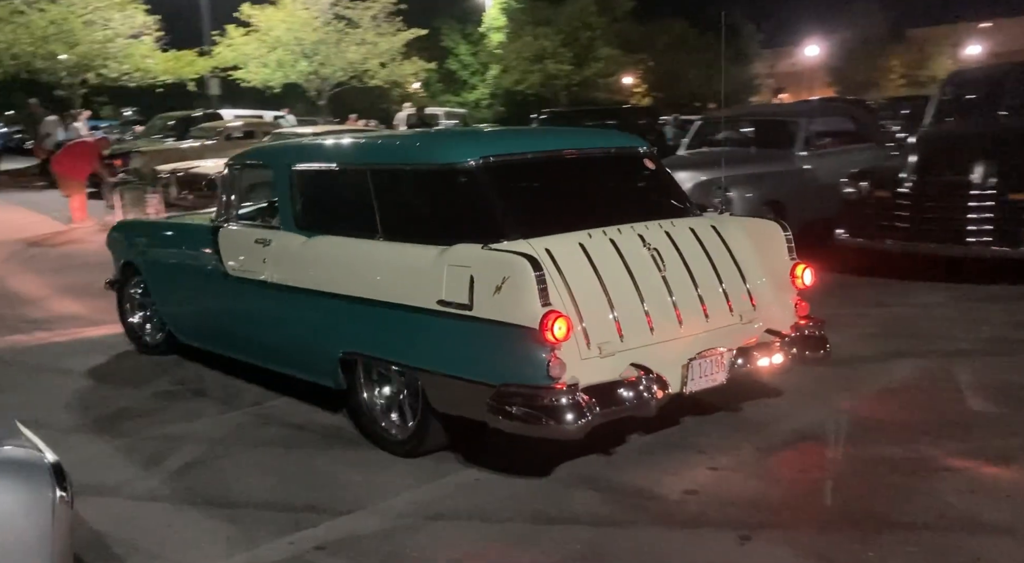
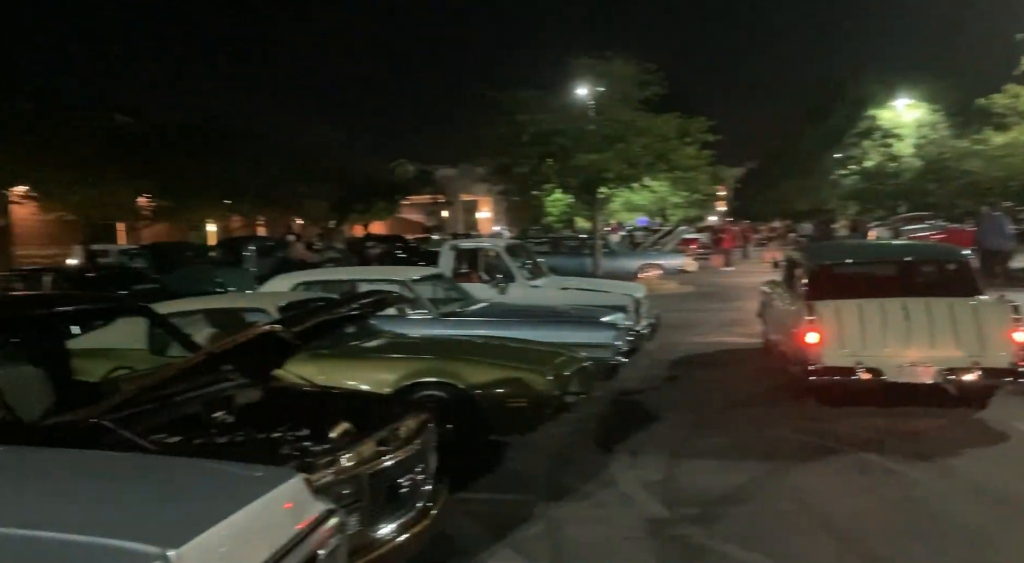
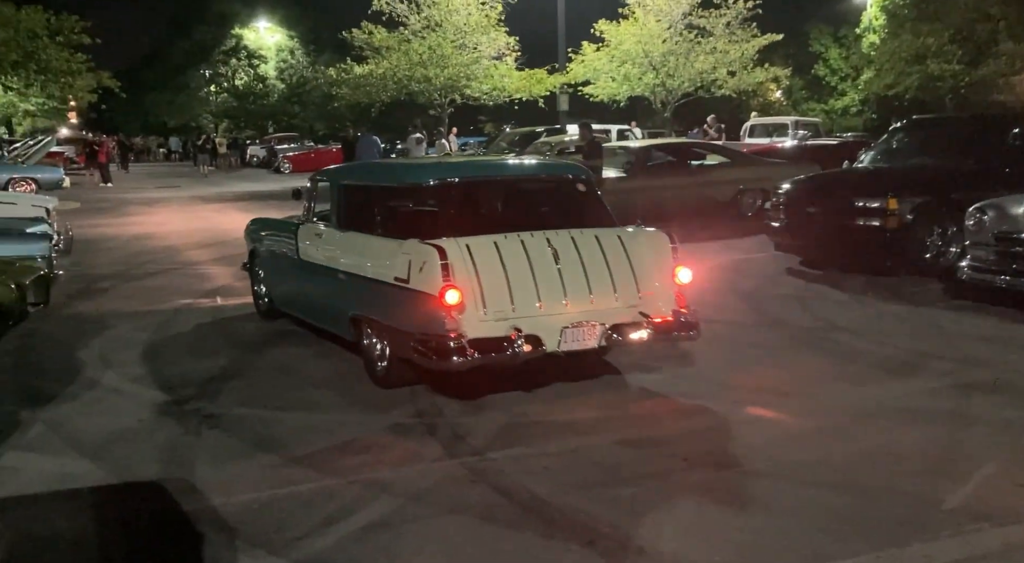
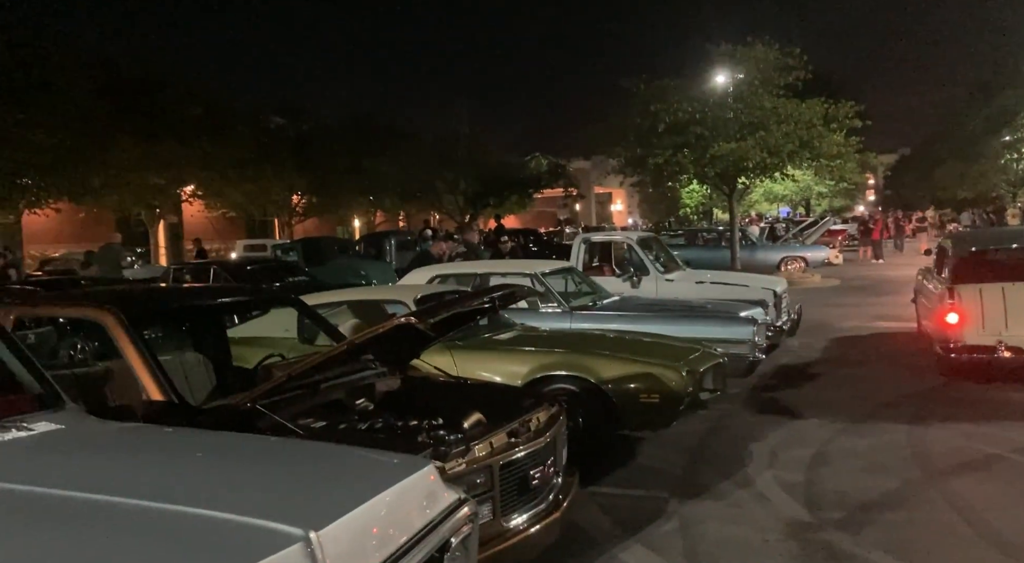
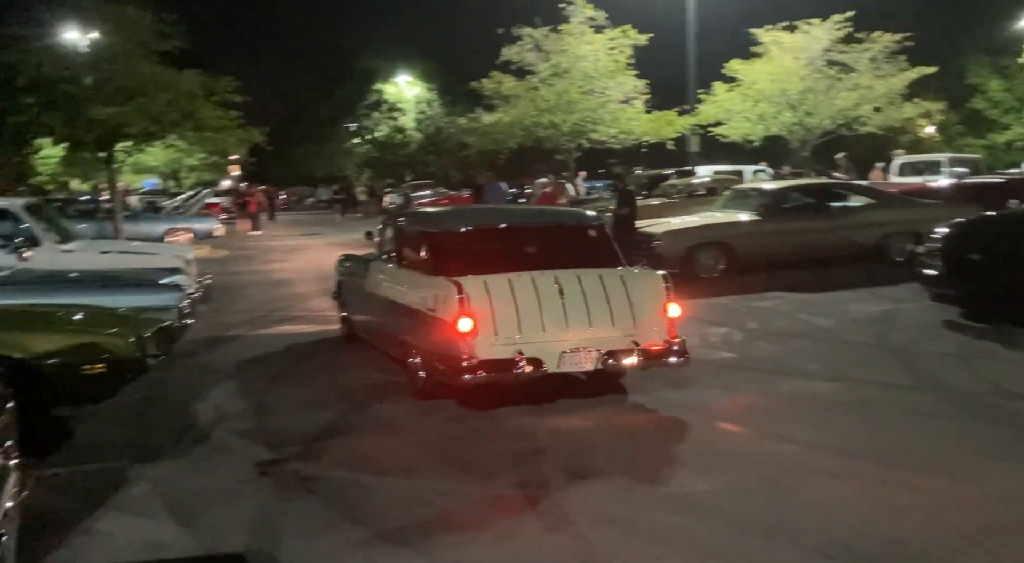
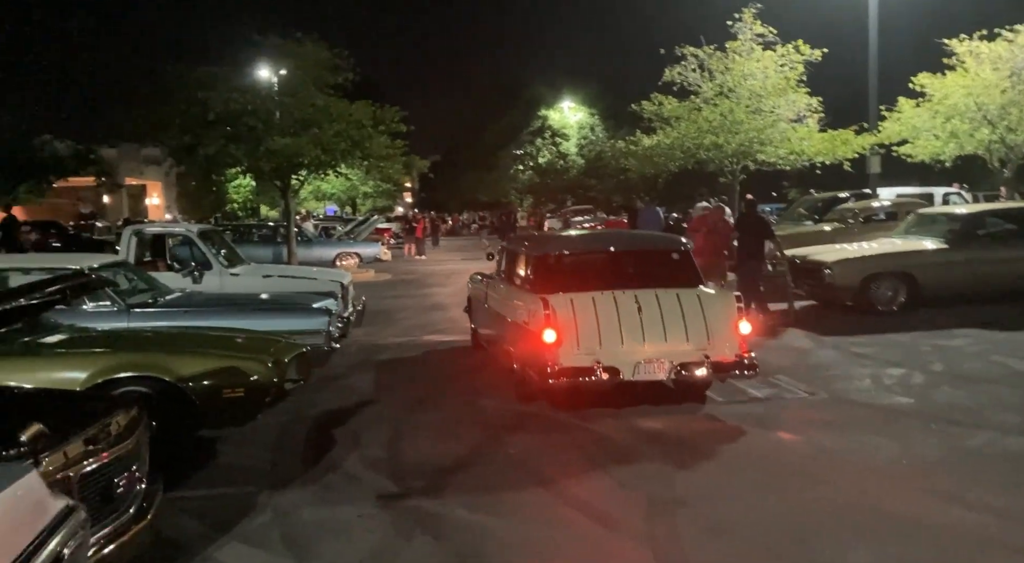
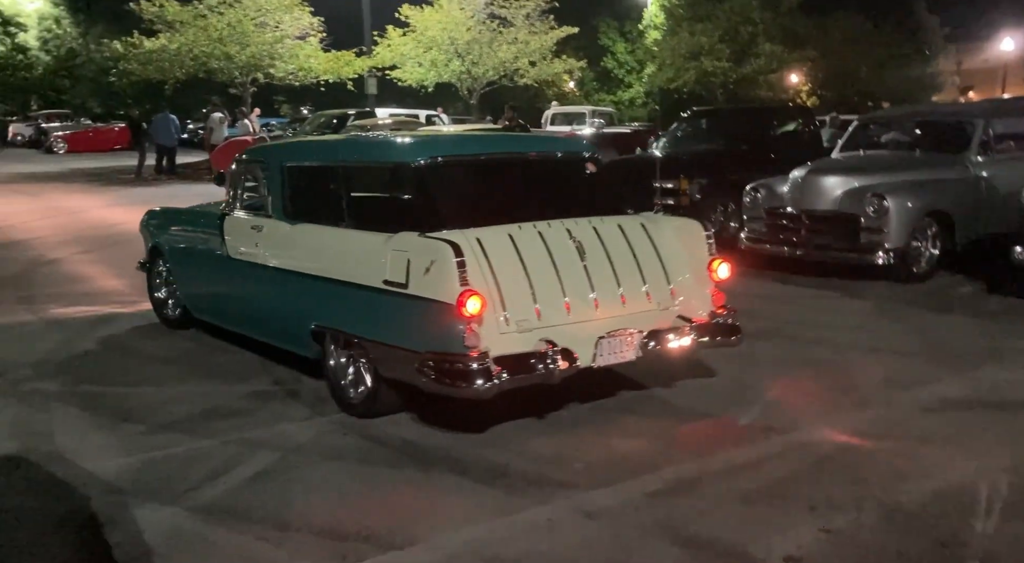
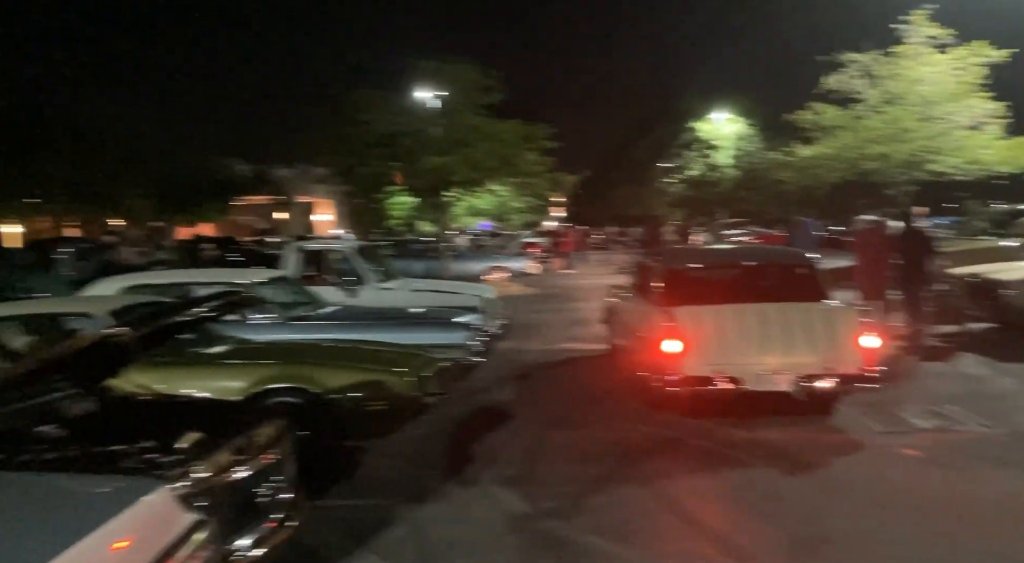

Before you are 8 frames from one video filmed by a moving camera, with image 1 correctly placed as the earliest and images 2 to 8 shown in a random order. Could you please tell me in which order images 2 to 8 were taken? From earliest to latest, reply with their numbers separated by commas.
7, 3, 5, 6, 8, 2, 4
